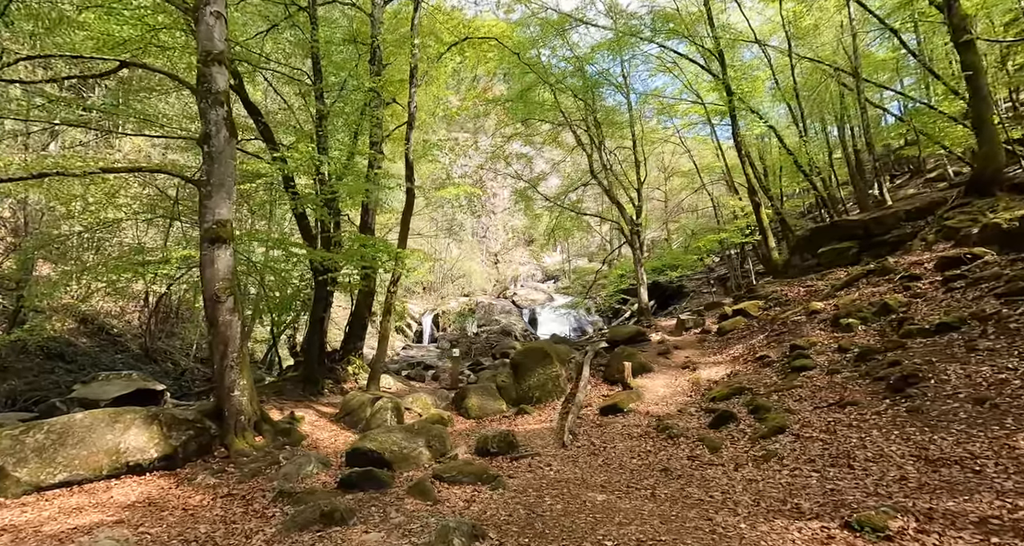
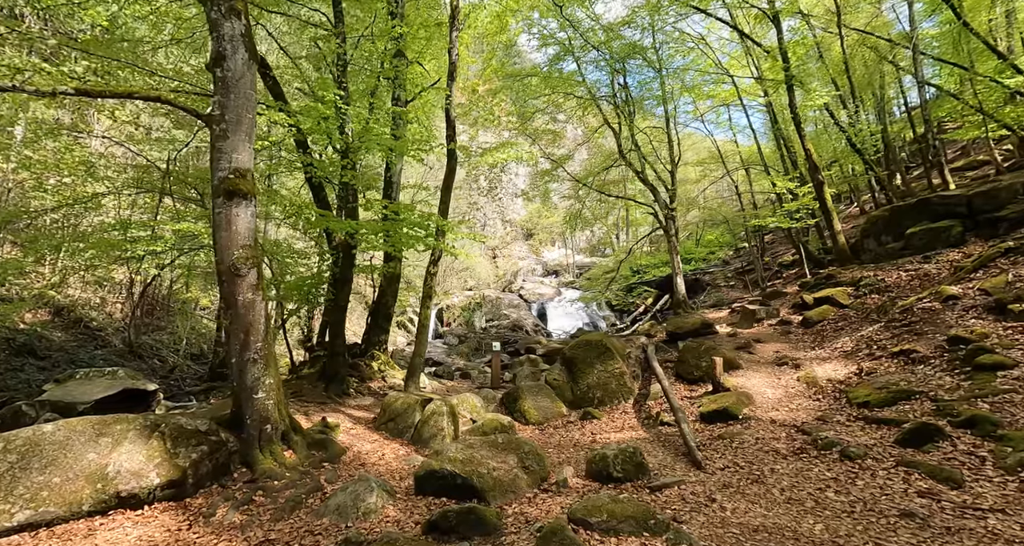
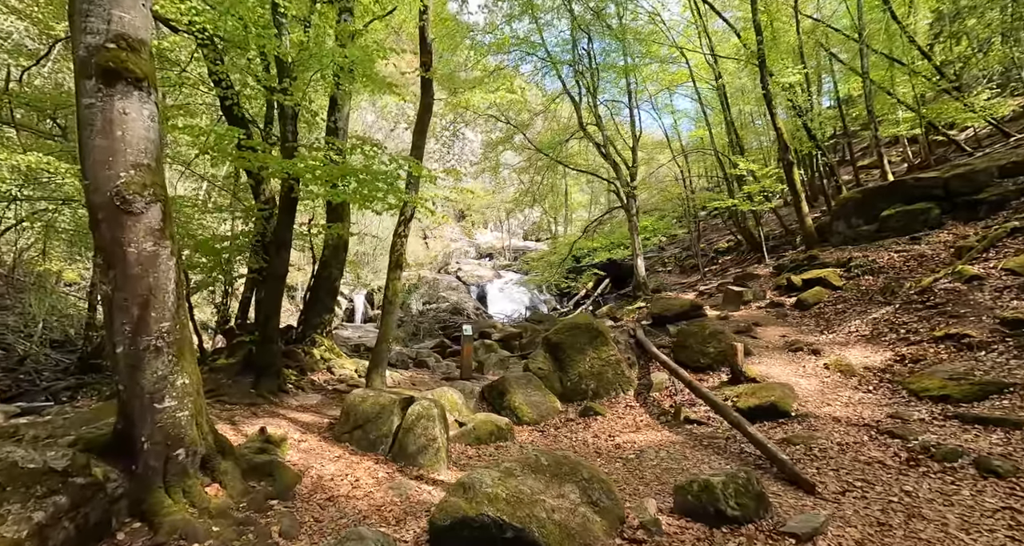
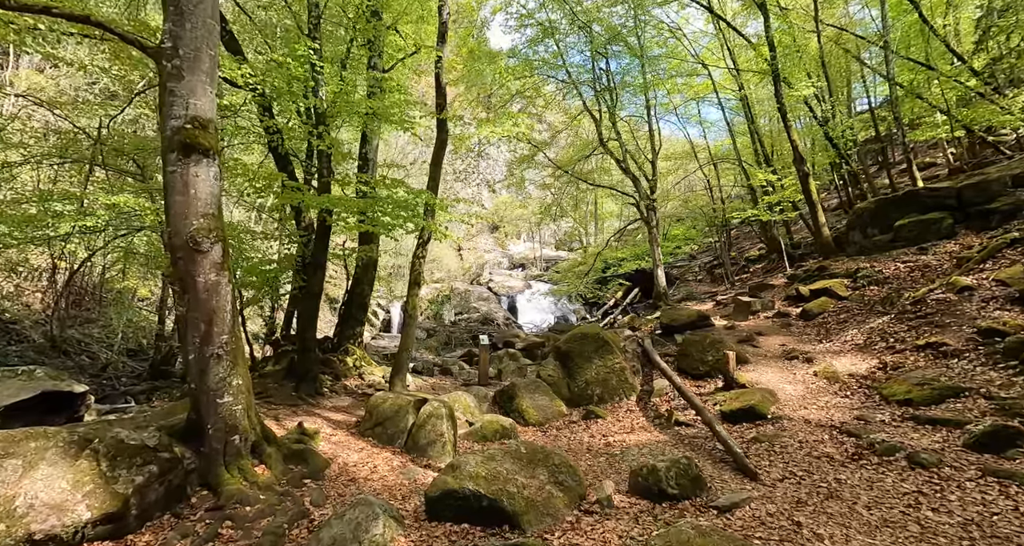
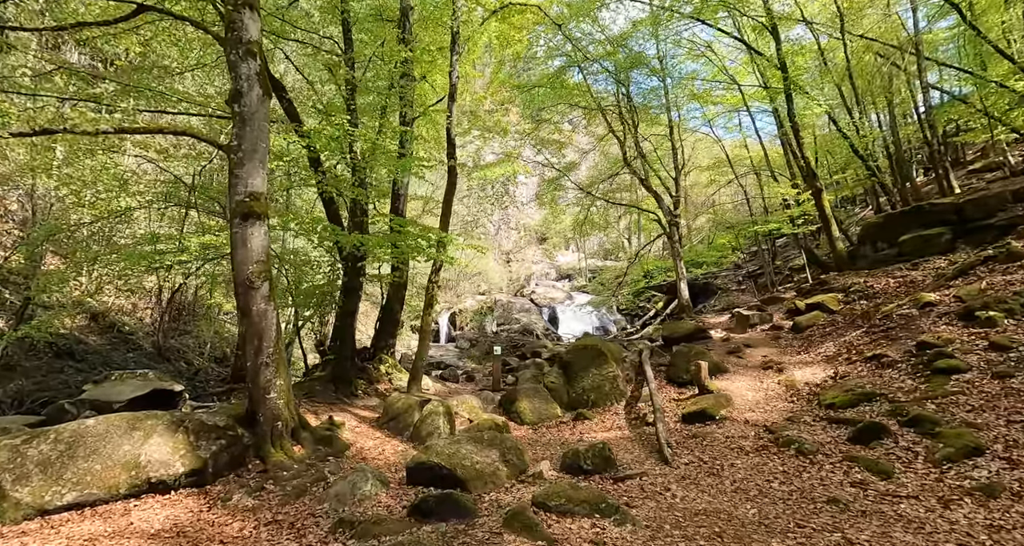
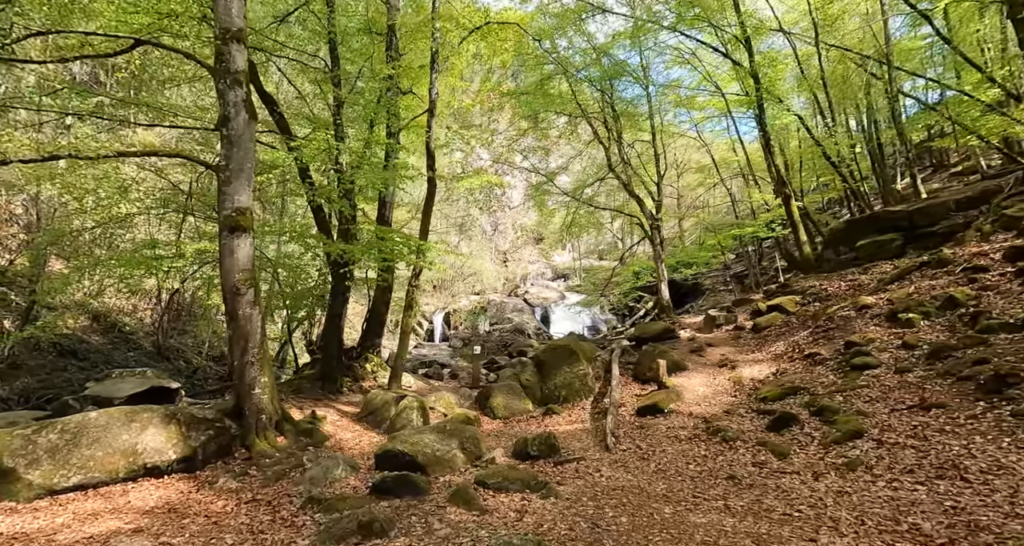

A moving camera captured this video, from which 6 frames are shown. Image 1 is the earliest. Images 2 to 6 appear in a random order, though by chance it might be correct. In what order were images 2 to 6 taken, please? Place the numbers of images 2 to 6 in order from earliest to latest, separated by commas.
6, 5, 2, 4, 3
